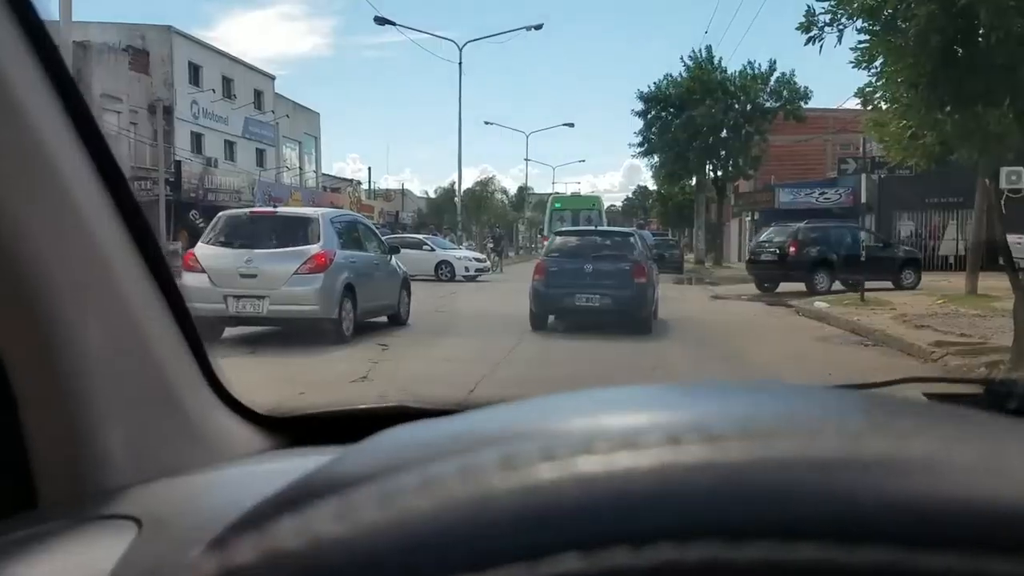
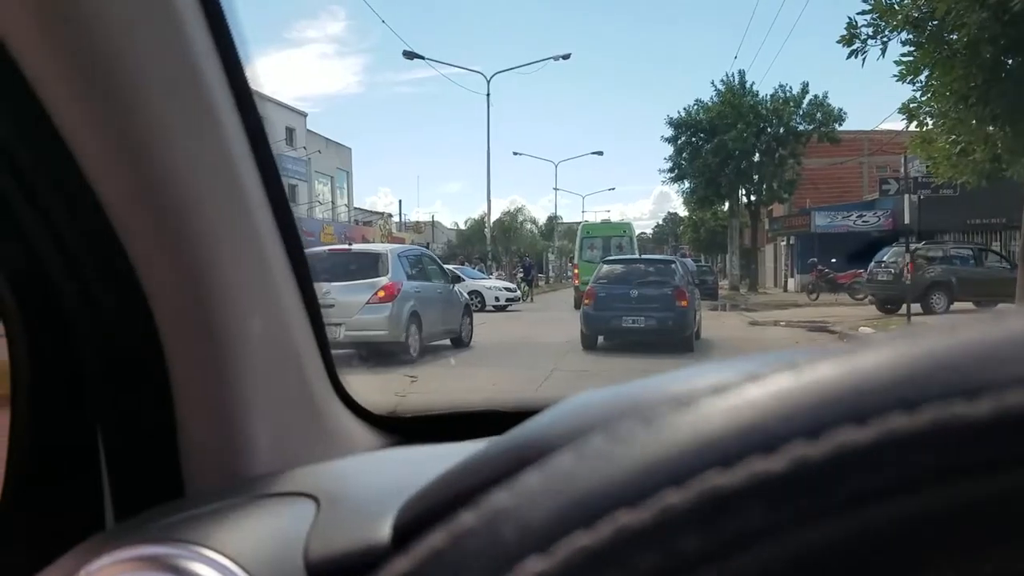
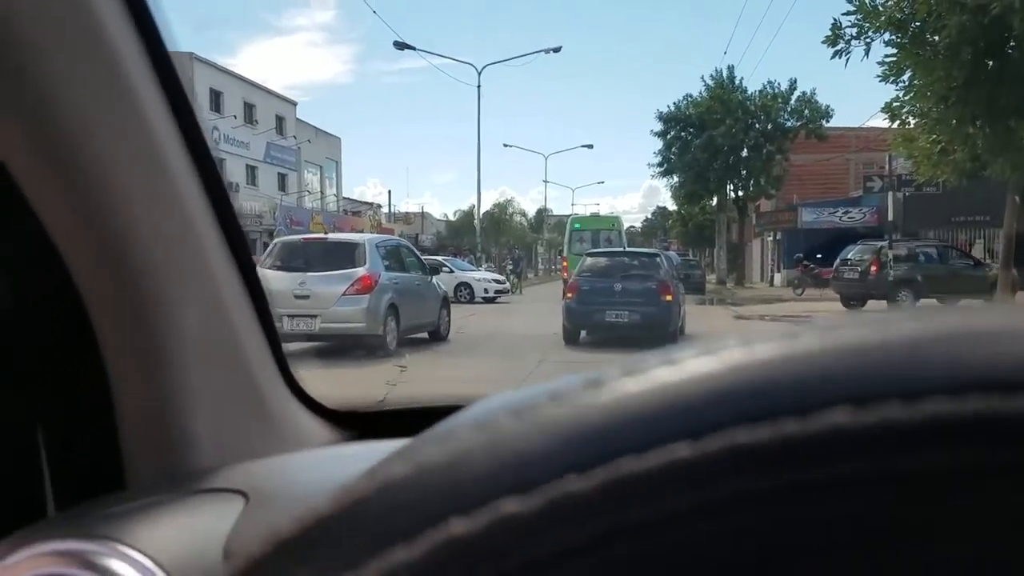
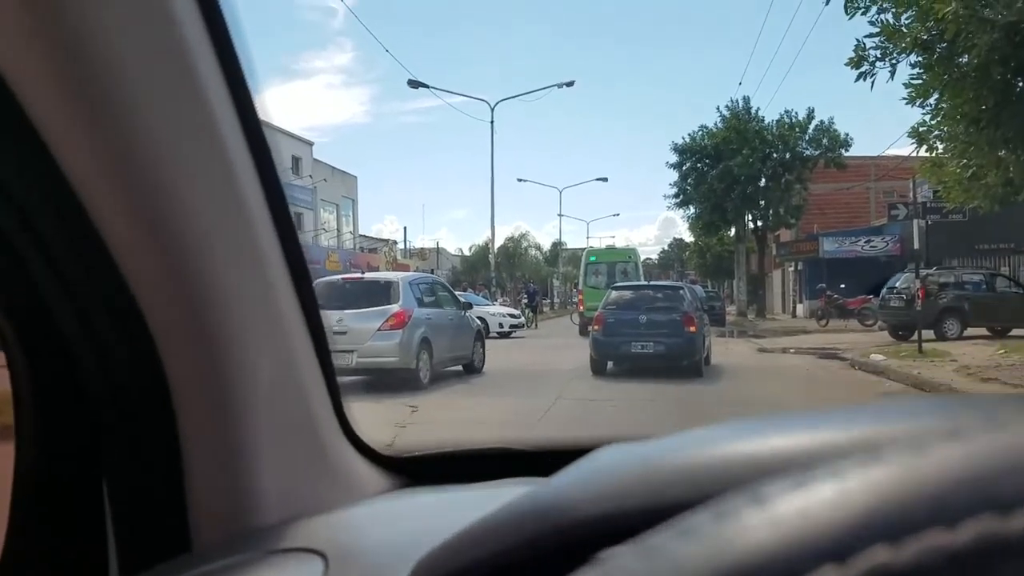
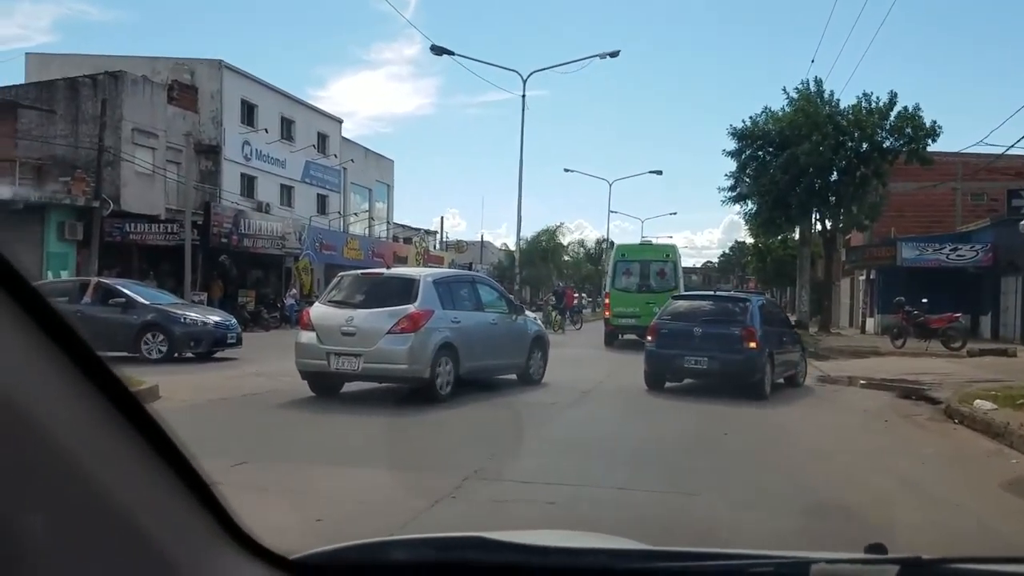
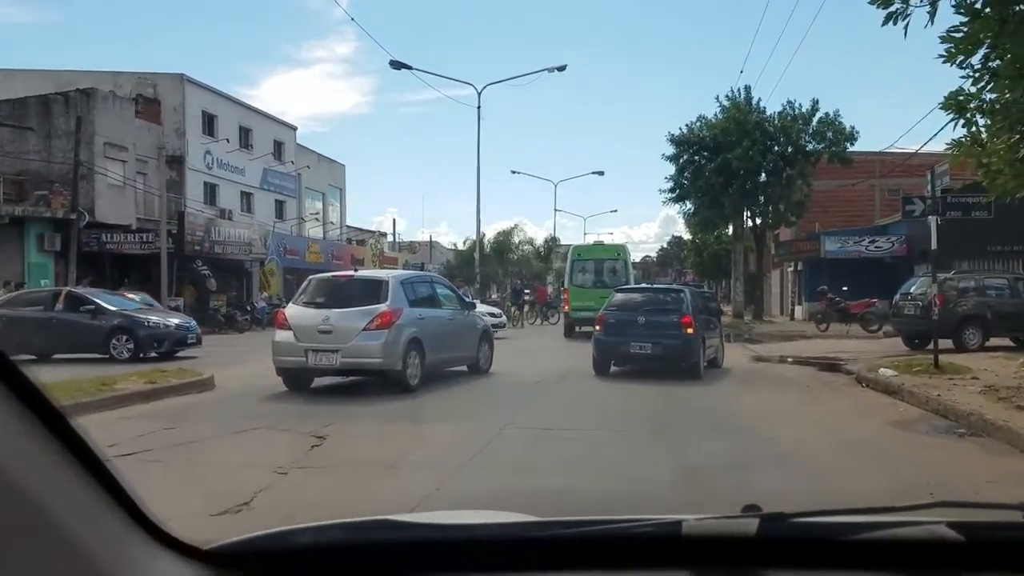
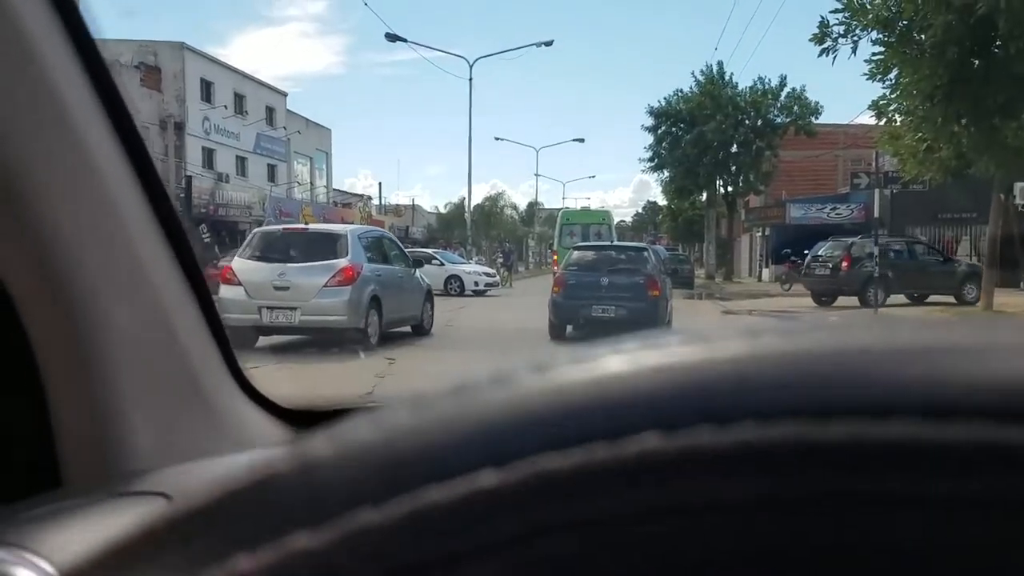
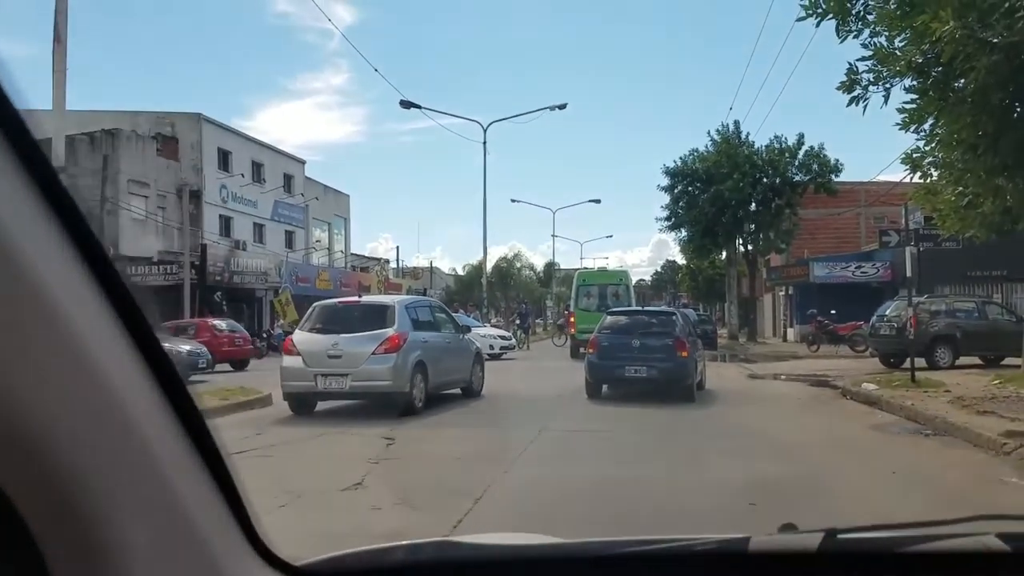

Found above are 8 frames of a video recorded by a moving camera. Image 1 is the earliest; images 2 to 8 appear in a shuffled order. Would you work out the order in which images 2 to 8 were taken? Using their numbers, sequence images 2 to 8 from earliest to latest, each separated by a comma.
7, 3, 2, 4, 8, 6, 5
